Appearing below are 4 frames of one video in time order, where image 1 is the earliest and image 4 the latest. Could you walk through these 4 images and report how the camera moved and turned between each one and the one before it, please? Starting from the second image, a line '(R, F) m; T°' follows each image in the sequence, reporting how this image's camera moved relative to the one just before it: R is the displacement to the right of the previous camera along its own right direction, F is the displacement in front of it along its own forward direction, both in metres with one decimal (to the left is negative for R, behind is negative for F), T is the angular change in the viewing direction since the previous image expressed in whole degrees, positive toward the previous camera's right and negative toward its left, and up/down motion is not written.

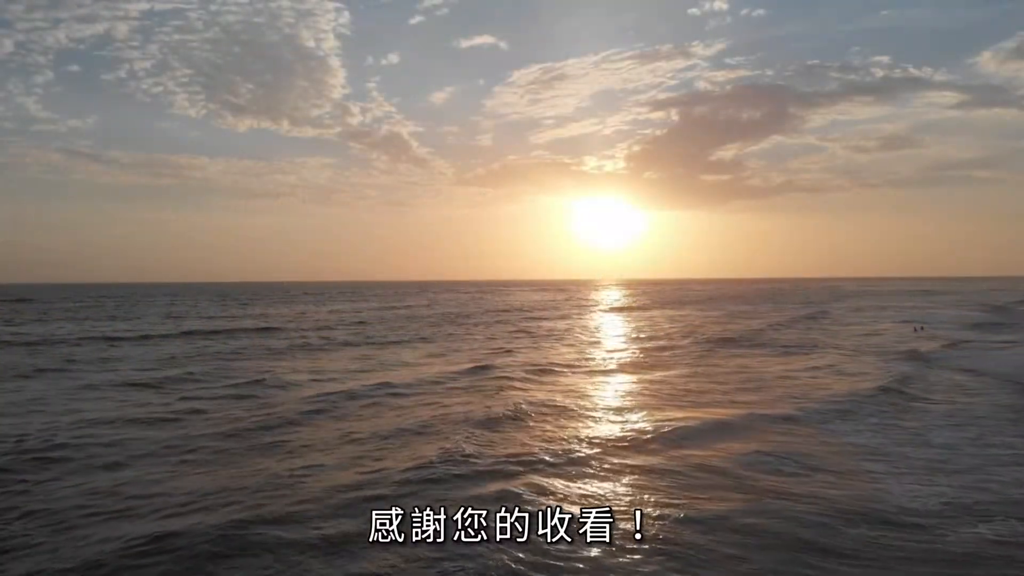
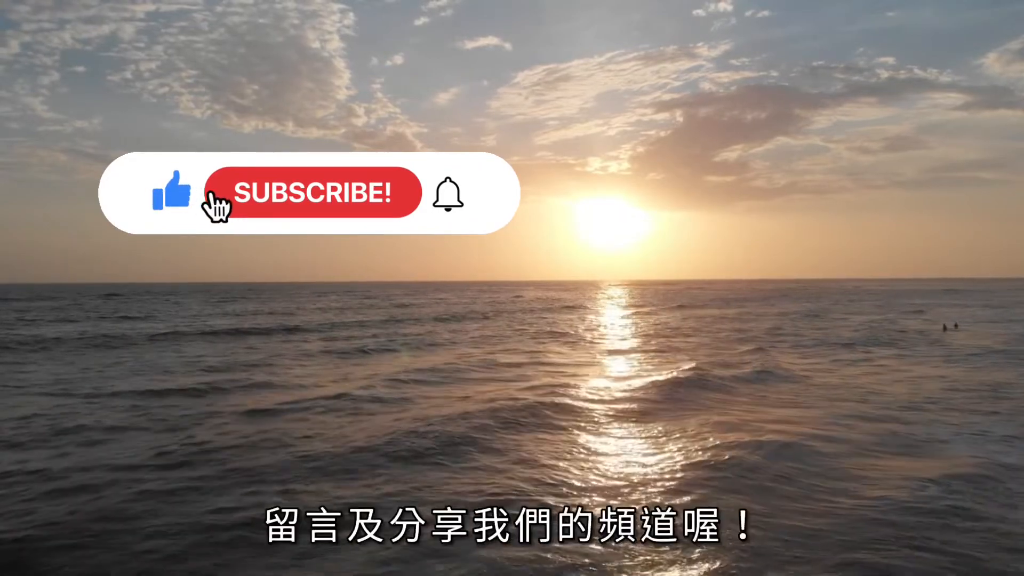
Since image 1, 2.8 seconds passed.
(-2.6, -0.5) m; 0°
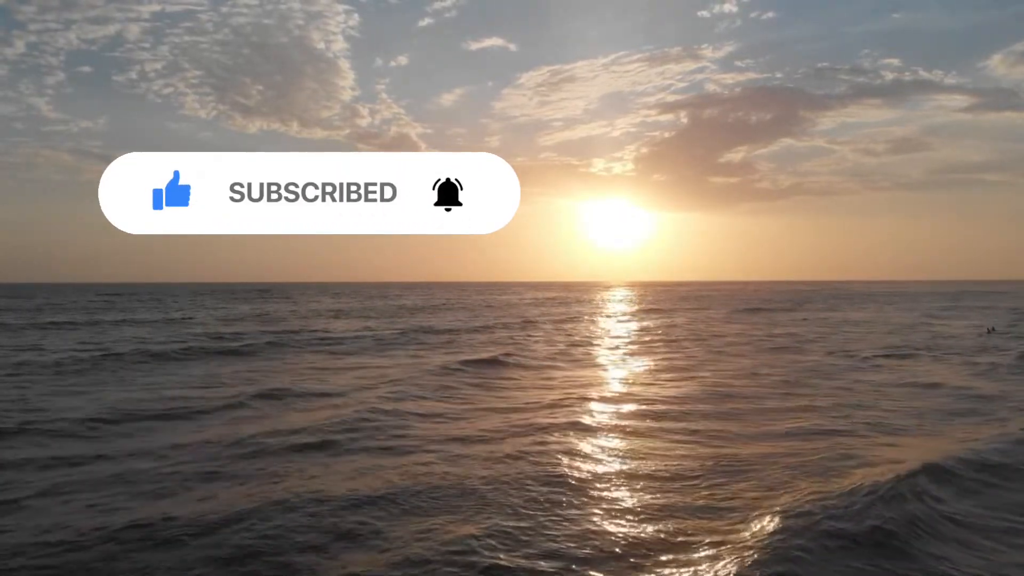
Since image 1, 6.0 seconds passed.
(-0.5, +2.2) m; 0°
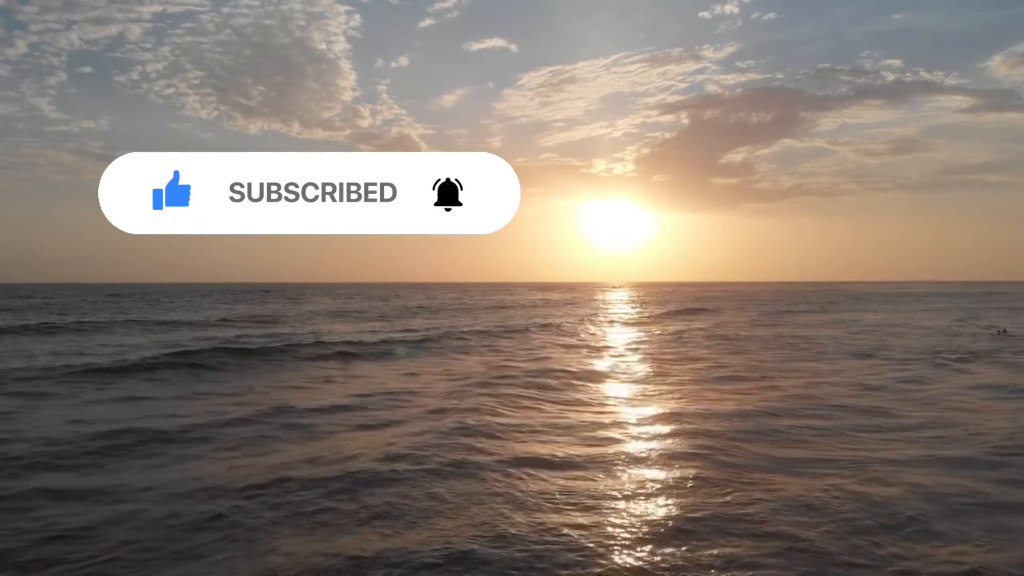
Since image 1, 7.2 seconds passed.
(-0.1, +0.5) m; 0°
